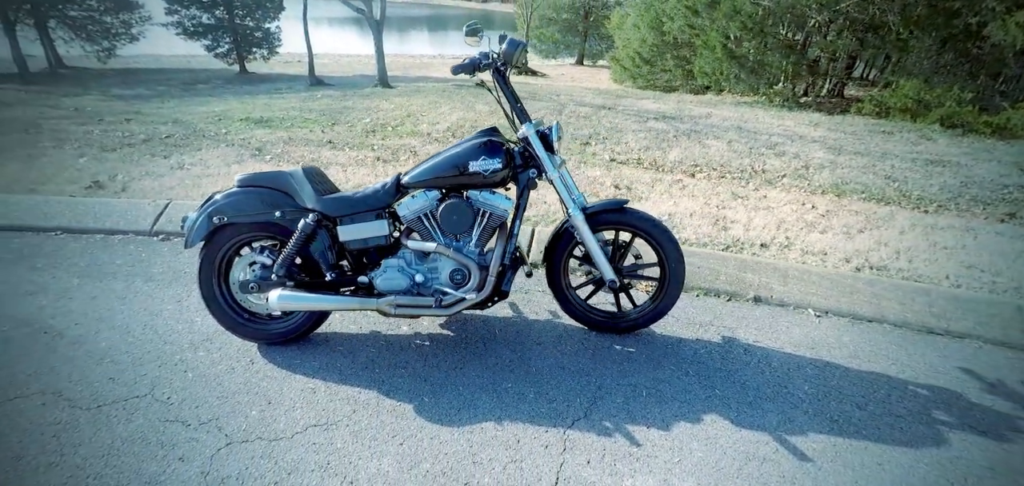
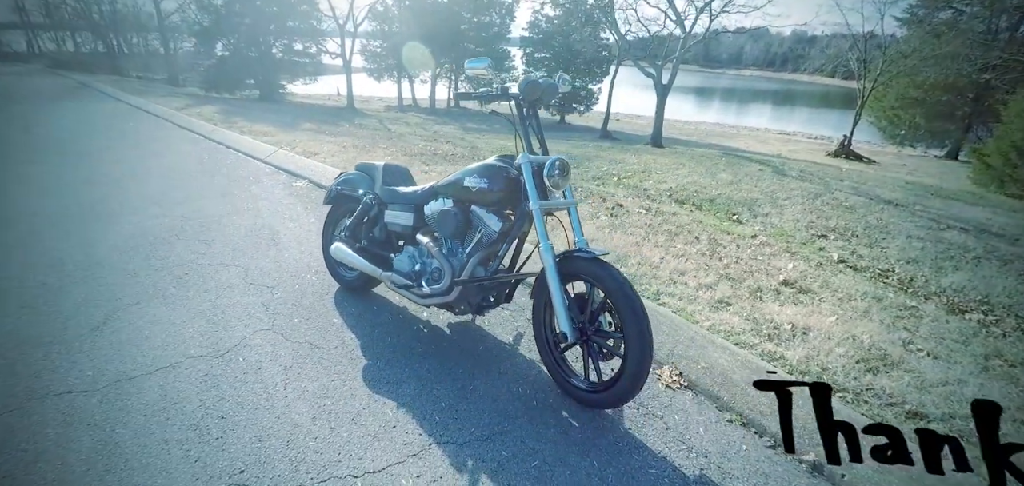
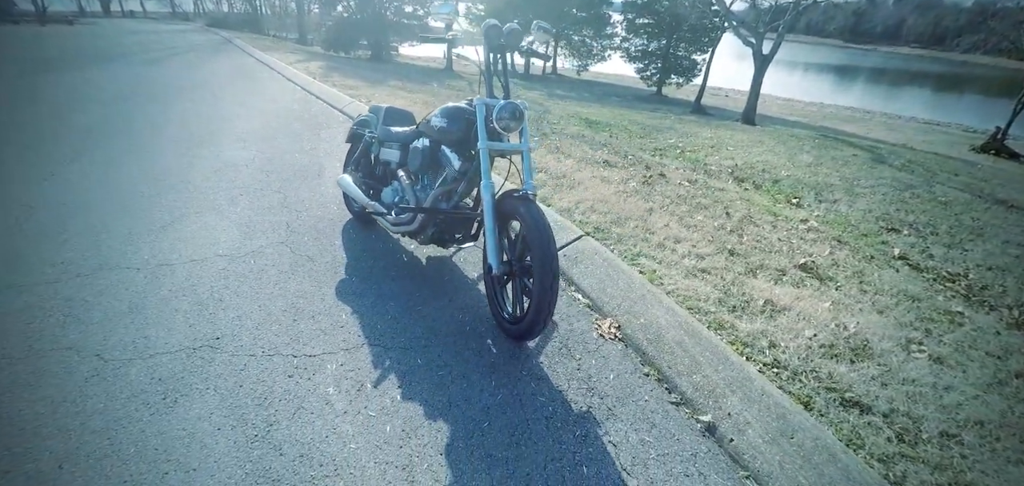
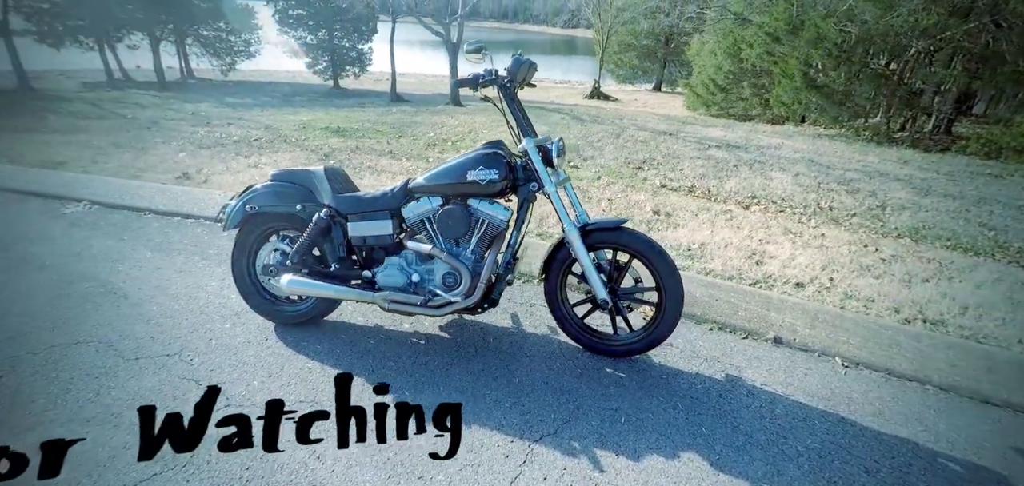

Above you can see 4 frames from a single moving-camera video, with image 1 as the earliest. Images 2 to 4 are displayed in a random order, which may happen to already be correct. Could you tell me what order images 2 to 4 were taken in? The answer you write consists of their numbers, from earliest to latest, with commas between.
4, 2, 3
